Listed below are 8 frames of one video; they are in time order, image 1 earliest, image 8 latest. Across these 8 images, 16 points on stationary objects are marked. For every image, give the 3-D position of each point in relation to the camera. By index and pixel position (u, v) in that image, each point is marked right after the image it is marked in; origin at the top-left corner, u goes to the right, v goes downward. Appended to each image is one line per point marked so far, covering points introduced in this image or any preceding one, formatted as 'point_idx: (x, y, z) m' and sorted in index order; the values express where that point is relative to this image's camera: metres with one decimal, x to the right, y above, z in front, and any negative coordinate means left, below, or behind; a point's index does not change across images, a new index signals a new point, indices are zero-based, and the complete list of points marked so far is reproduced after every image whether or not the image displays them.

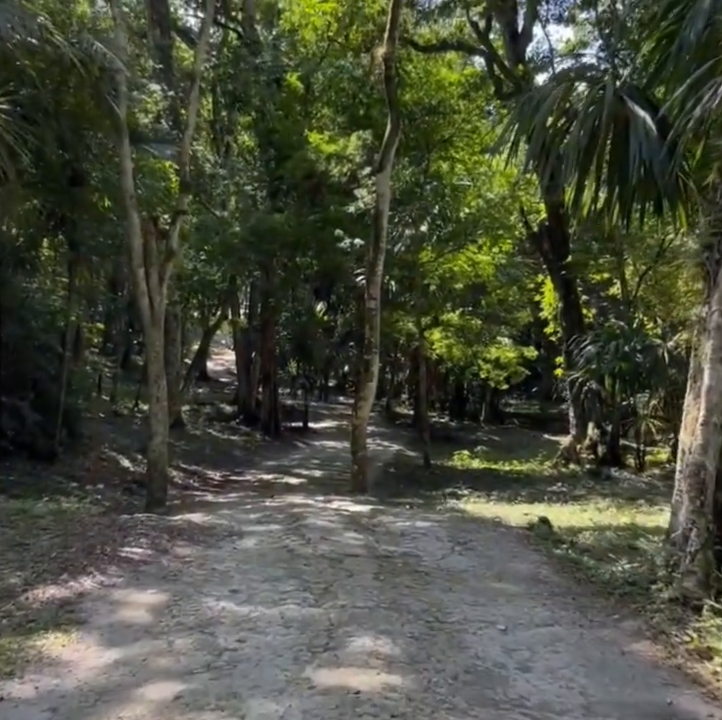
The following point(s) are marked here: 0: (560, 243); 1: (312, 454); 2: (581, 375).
0: (+3.9, +2.3, +17.8) m
1: (-1.1, -2.0, +19.3) m
2: (+4.0, -0.3, +16.0) m
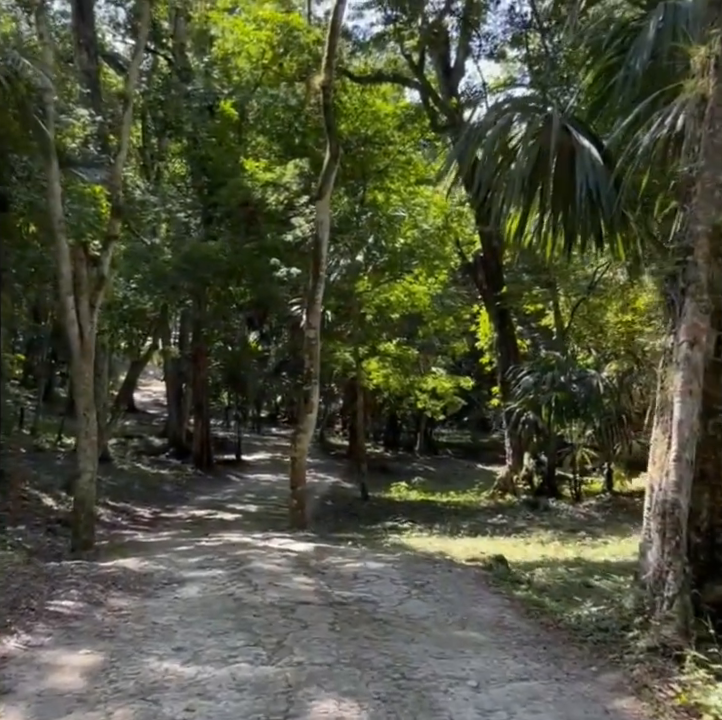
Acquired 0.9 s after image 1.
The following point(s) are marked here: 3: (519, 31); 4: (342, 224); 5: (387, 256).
0: (+2.6, +1.7, +17.8) m
1: (-2.4, -2.7, +18.8) m
2: (+2.8, -0.8, +16.0) m
3: (+2.9, +6.0, +16.3) m
4: (-0.4, +2.4, +16.3) m
5: (+0.5, +1.9, +16.5) m
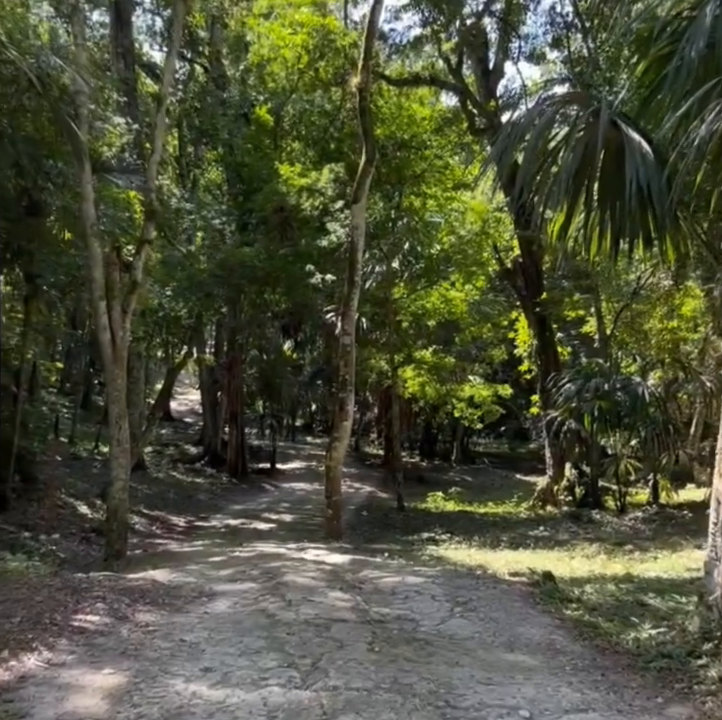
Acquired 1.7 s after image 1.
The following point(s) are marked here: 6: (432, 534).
0: (+3.4, +1.6, +17.5) m
1: (-1.7, -2.9, +18.6) m
2: (+3.5, -0.9, +15.6) m
3: (+3.5, +5.8, +15.9) m
4: (+0.3, +2.3, +16.1) m
5: (+1.1, +1.8, +16.2) m
6: (+1.1, -2.6, +13.6) m
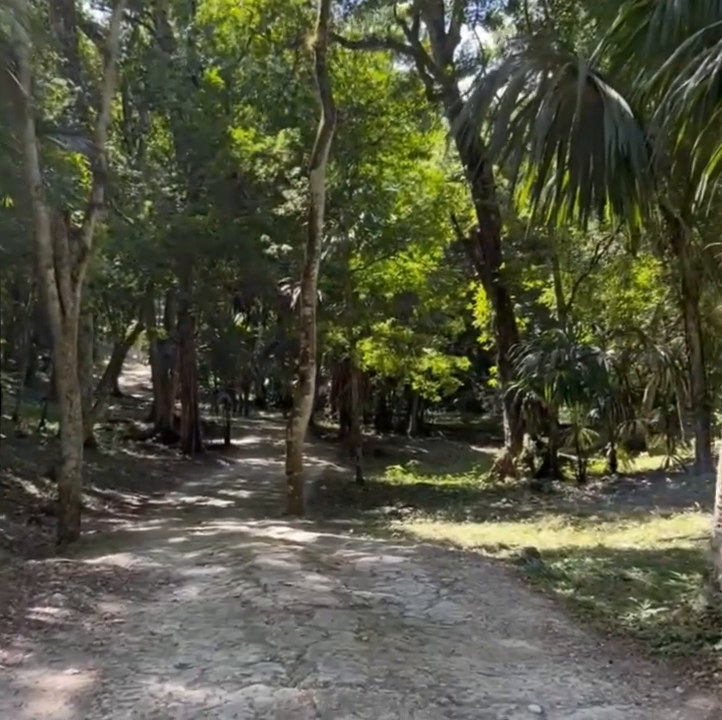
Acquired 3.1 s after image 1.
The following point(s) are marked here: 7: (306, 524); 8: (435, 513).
0: (+2.5, +2.1, +17.3) m
1: (-2.5, -2.3, +18.2) m
2: (+2.7, -0.4, +15.4) m
3: (+2.7, +6.4, +15.6) m
4: (-0.5, +2.8, +15.7) m
5: (+0.3, +2.3, +15.9) m
6: (+0.5, -2.2, +13.4) m
7: (-0.6, -1.8, +9.7) m
8: (+1.0, -2.1, +12.3) m
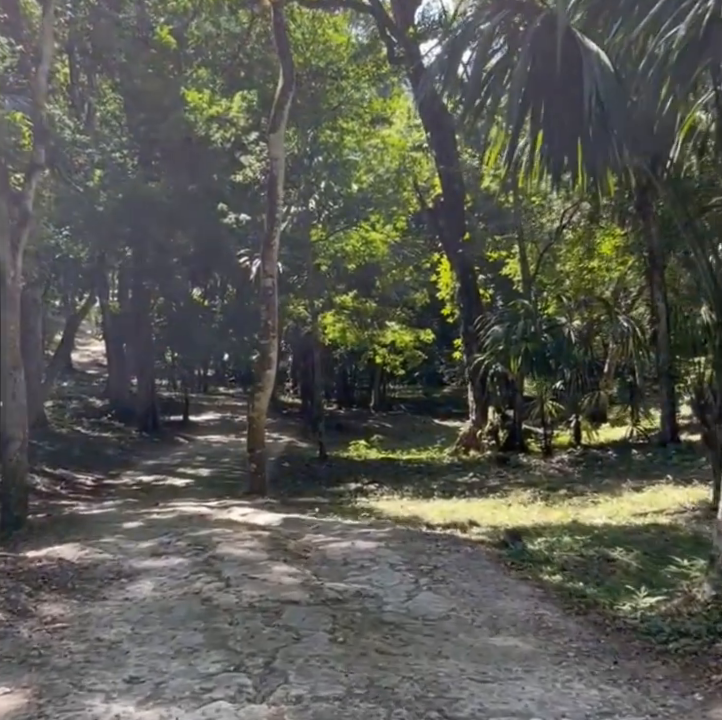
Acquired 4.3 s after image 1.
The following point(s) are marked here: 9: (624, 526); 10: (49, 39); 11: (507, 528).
0: (+1.8, +2.7, +16.9) m
1: (-3.3, -1.8, +17.7) m
2: (+2.1, 0.0, +15.2) m
3: (+2.0, +6.8, +15.1) m
4: (-1.1, +3.3, +15.1) m
5: (-0.3, +2.7, +15.4) m
6: (0.0, -1.8, +13.0) m
7: (-1.0, -1.5, +9.3) m
8: (+0.5, -1.7, +12.0) m
9: (+2.1, -1.3, +7.1) m
10: (-3.6, +3.7, +10.3) m
11: (+1.2, -1.4, +7.5) m
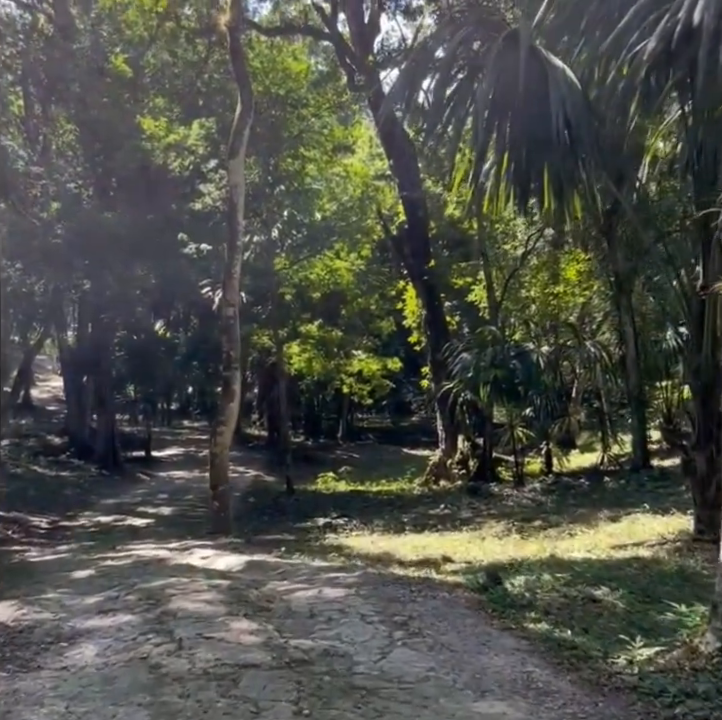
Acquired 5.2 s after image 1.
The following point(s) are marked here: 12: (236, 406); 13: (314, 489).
0: (+1.1, +2.1, +16.7) m
1: (-3.9, -2.4, +17.2) m
2: (+1.5, -0.4, +14.9) m
3: (+1.3, +6.4, +15.0) m
4: (-1.8, +2.7, +14.8) m
5: (-1.0, +2.2, +15.1) m
6: (-0.5, -2.3, +12.6) m
7: (-1.3, -1.8, +8.9) m
8: (+0.1, -2.1, +11.6) m
9: (+1.8, -1.5, +6.8) m
10: (-4.0, +3.3, +9.9) m
11: (+1.0, -1.7, +7.2) m
12: (-1.6, -0.6, +11.2) m
13: (-0.9, -2.4, +16.7) m
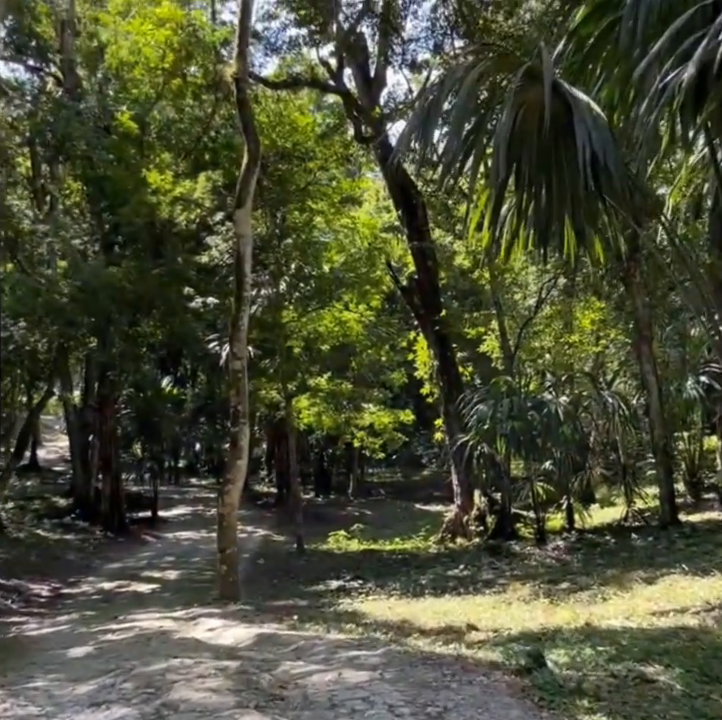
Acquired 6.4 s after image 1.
0: (+1.3, +1.2, +16.3) m
1: (-3.6, -3.5, +16.6) m
2: (+1.7, -1.3, +14.4) m
3: (+1.4, +5.5, +15.0) m
4: (-1.6, +1.8, +14.6) m
5: (-0.8, +1.3, +14.8) m
6: (-0.3, -3.0, +12.0) m
7: (-1.1, -2.4, +8.3) m
8: (+0.3, -2.8, +11.0) m
9: (+2.0, -1.9, +6.2) m
10: (-3.9, +2.6, +9.7) m
11: (+1.1, -2.0, +6.6) m
12: (-1.4, -1.2, +10.7) m
13: (-0.6, -3.4, +16.1) m
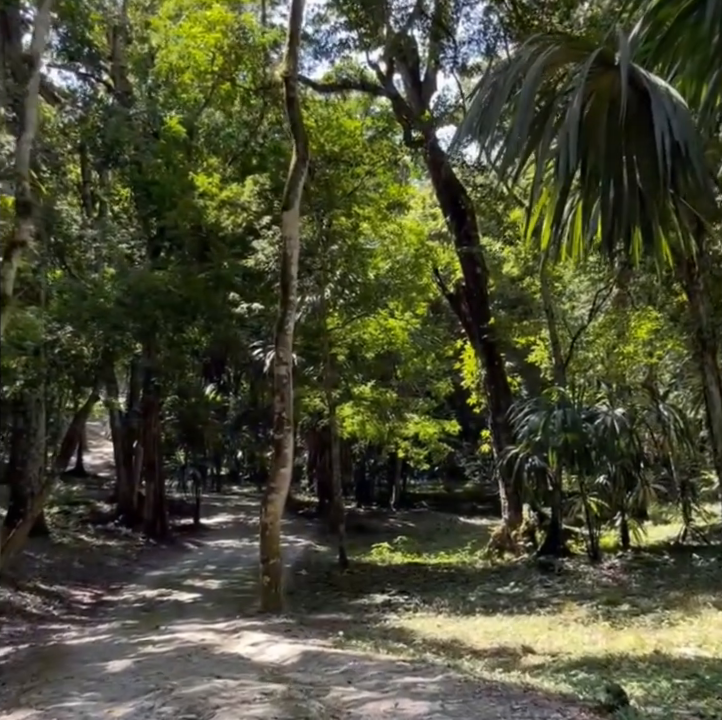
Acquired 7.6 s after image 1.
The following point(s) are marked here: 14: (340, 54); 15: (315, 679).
0: (+2.1, +1.0, +15.9) m
1: (-2.8, -3.6, +16.3) m
2: (+2.5, -1.4, +13.9) m
3: (+2.3, +5.3, +14.6) m
4: (-0.8, +1.7, +14.3) m
5: (0.0, +1.2, +14.5) m
6: (+0.3, -3.1, +11.6) m
7: (-0.7, -2.4, +8.0) m
8: (+0.9, -2.9, +10.6) m
9: (+2.3, -1.9, +5.8) m
10: (-3.4, +2.6, +9.6) m
11: (+1.5, -2.1, +6.2) m
12: (-0.9, -1.3, +10.4) m
13: (+0.2, -3.5, +15.7) m
14: (-0.3, +5.1, +14.8) m
15: (-0.3, -1.8, +5.2) m
